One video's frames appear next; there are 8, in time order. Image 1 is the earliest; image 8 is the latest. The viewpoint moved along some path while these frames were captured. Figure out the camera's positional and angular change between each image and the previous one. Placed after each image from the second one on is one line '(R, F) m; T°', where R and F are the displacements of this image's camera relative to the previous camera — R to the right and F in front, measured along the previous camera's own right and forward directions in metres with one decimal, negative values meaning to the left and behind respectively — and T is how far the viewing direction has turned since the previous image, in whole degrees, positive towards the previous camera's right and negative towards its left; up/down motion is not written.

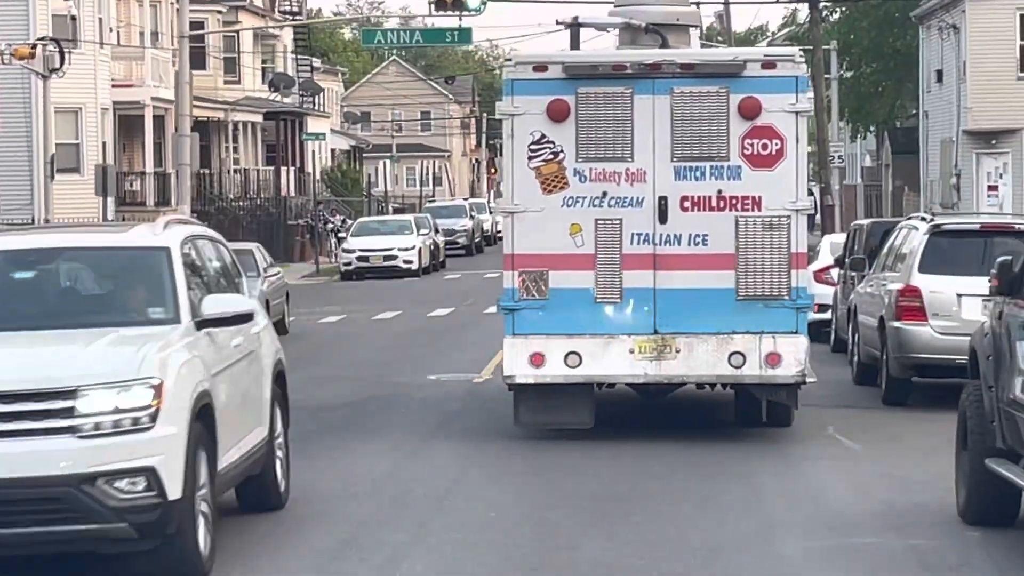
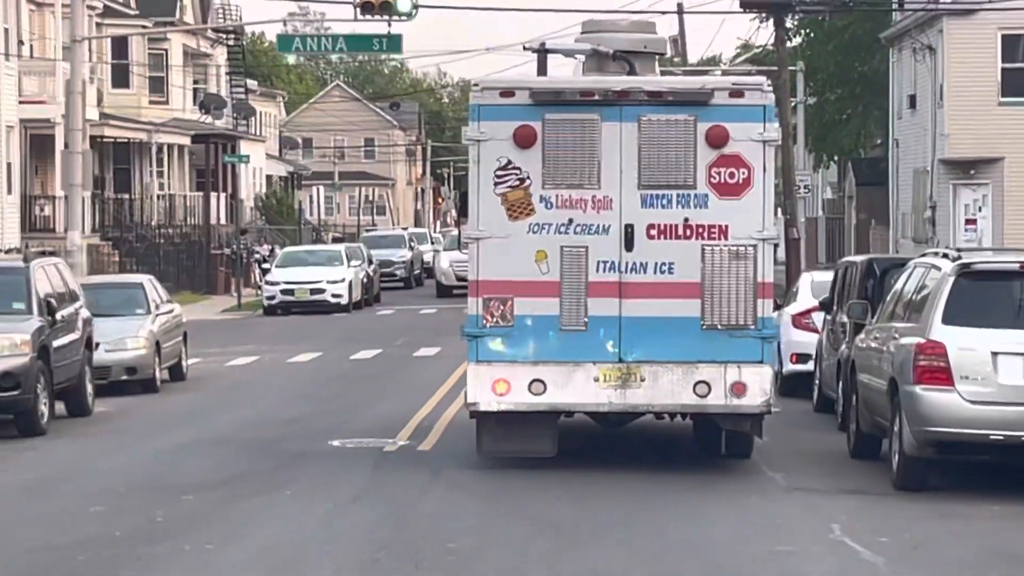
(+0.2, +3.1) m; +1°
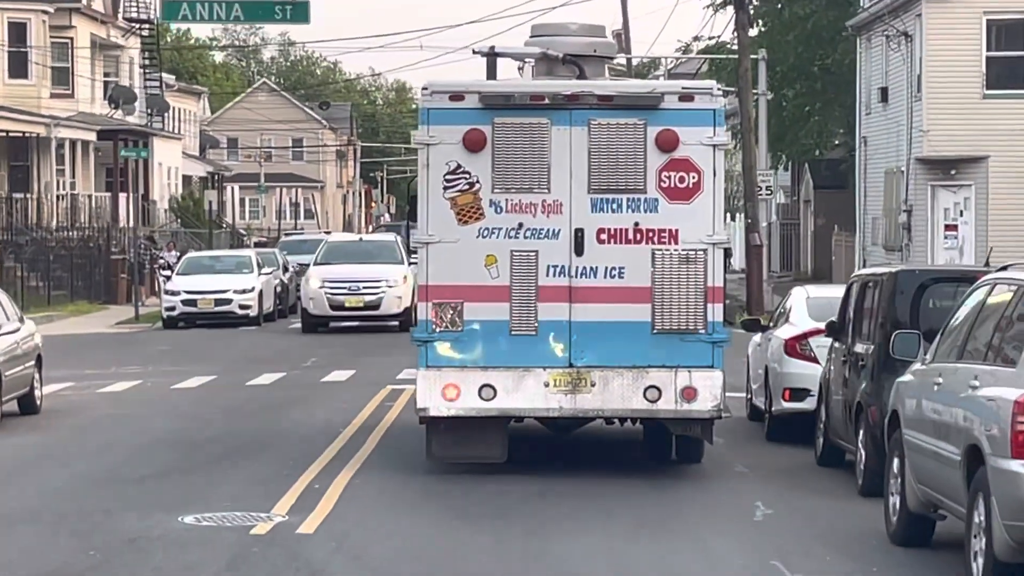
(+0.1, +3.8) m; +2°
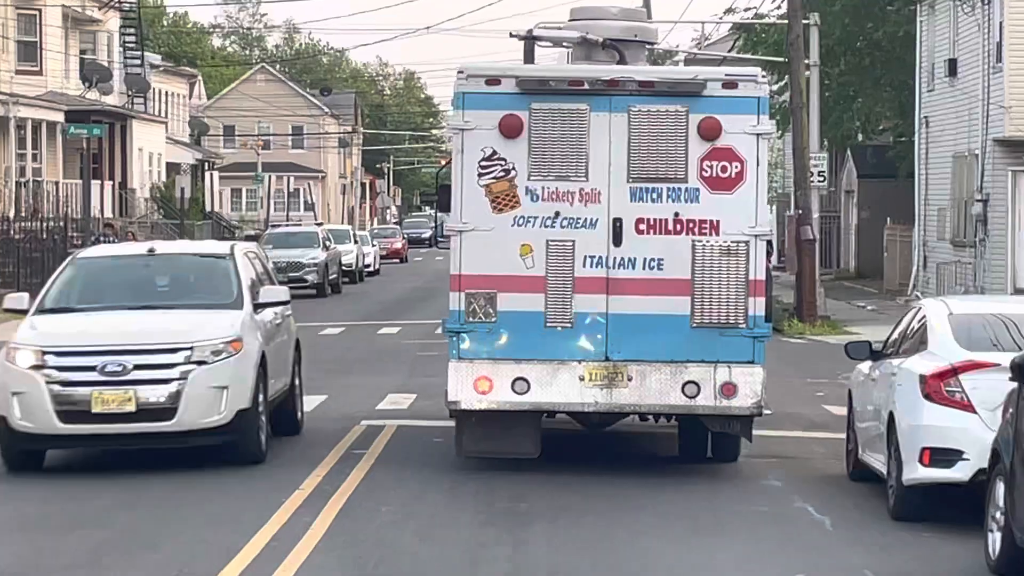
(0.0, +4.6) m; 0°
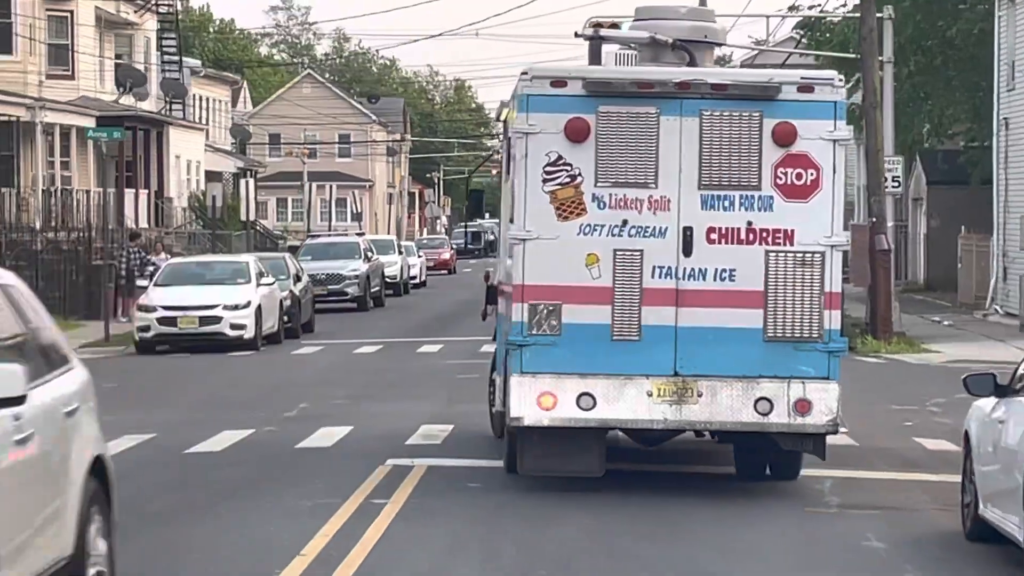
(0.0, +2.0) m; -1°
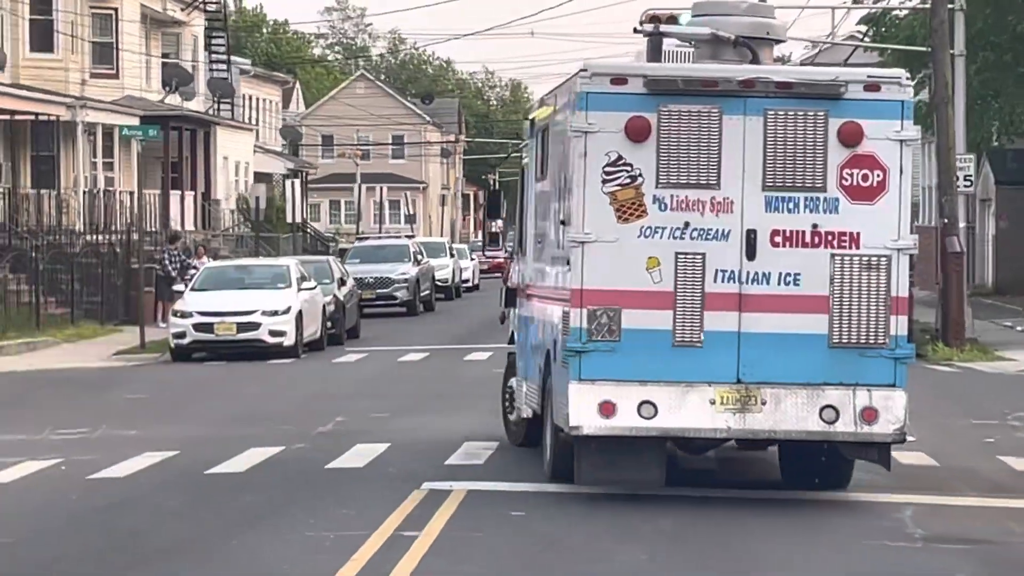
(0.0, +1.2) m; -1°
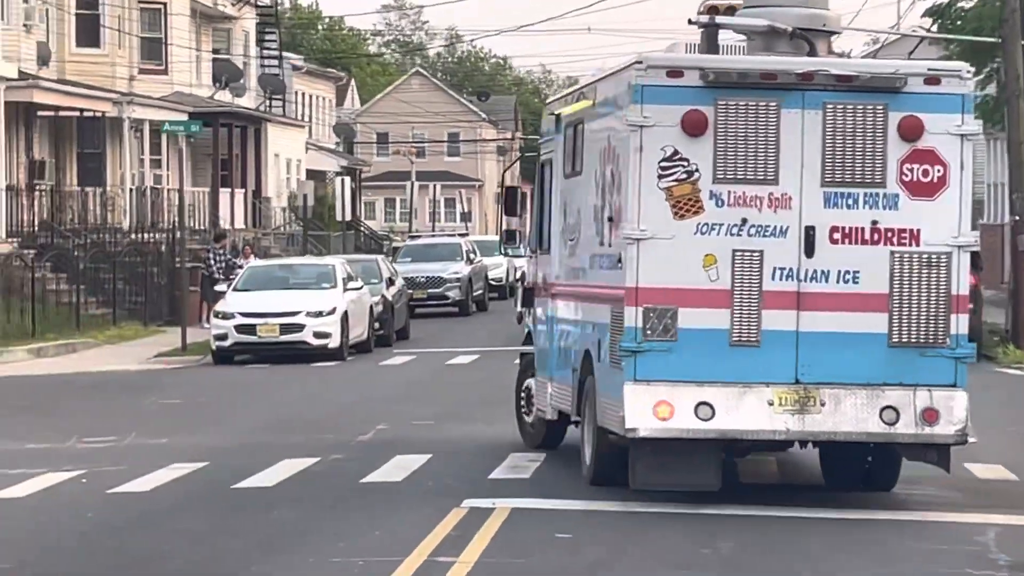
(+0.1, +0.9) m; -1°
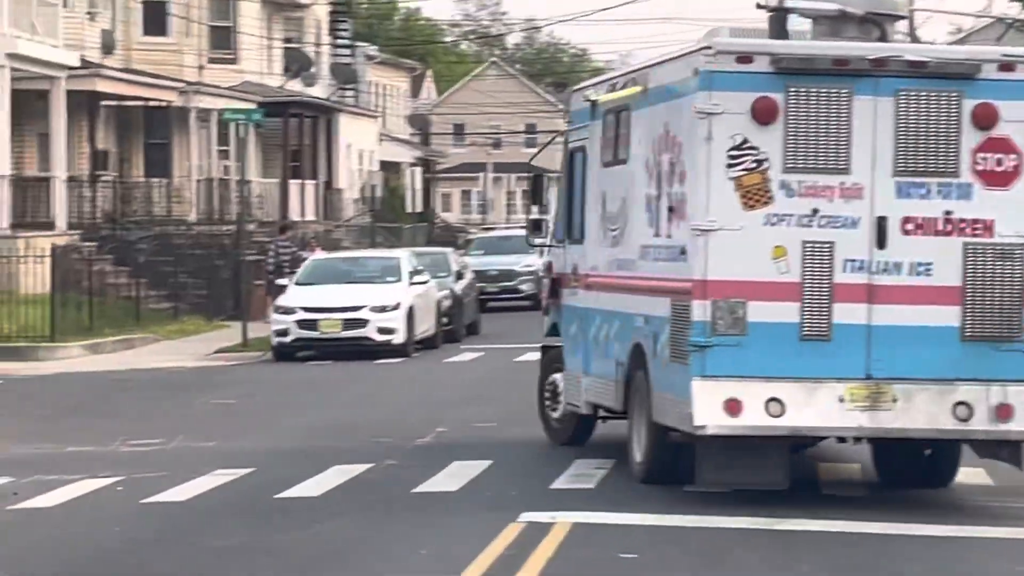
(+0.1, +0.9) m; -2°
